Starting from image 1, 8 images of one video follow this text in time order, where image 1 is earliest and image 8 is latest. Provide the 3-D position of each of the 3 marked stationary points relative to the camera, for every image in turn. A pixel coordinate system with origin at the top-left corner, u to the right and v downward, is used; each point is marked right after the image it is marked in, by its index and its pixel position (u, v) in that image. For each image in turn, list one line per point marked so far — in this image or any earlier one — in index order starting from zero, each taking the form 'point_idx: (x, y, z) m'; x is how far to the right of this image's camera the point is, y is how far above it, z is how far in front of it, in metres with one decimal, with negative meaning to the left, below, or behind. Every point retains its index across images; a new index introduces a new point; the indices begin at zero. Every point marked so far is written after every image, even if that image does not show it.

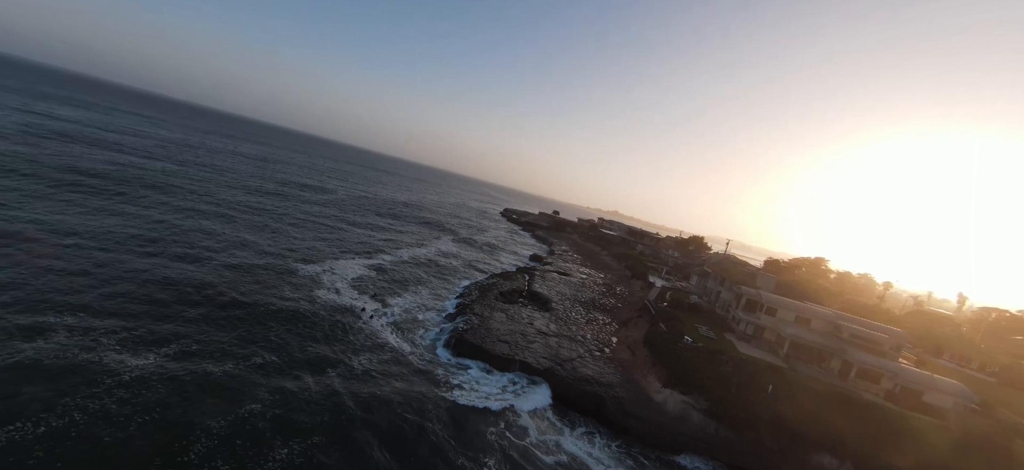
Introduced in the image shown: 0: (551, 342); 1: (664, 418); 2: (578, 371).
0: (+2.0, -5.0, +20.0) m
1: (+5.9, -6.8, +15.8) m
2: (+2.8, -5.7, +17.6) m
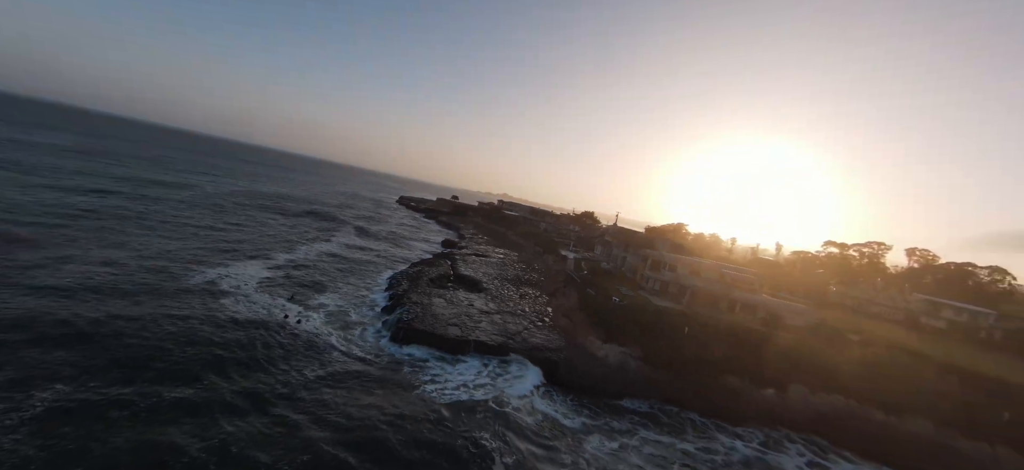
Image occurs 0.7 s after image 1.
0: (-0.8, -4.2, +21.2) m
1: (+4.2, -5.8, +18.3) m
2: (+0.7, -4.9, +19.2) m
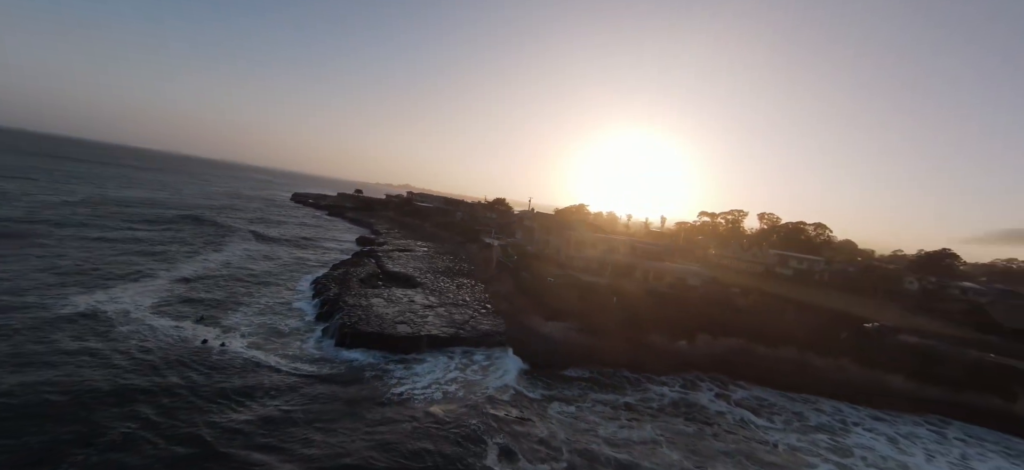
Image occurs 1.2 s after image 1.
0: (-3.6, -3.9, +21.6) m
1: (+2.0, -5.1, +20.1) m
2: (-1.7, -4.5, +20.1) m
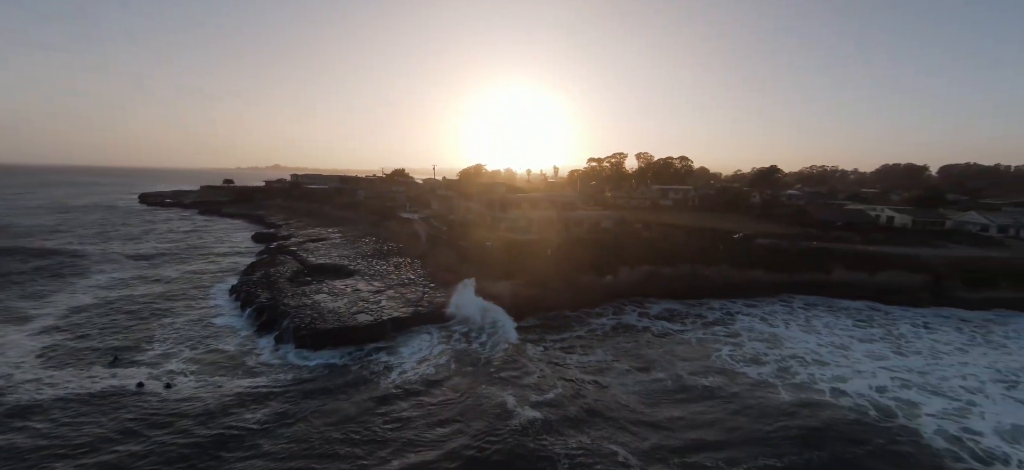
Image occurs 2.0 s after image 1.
0: (-6.3, -3.1, +22.0) m
1: (-0.3, -3.4, +22.0) m
2: (-3.9, -3.4, +21.0) m
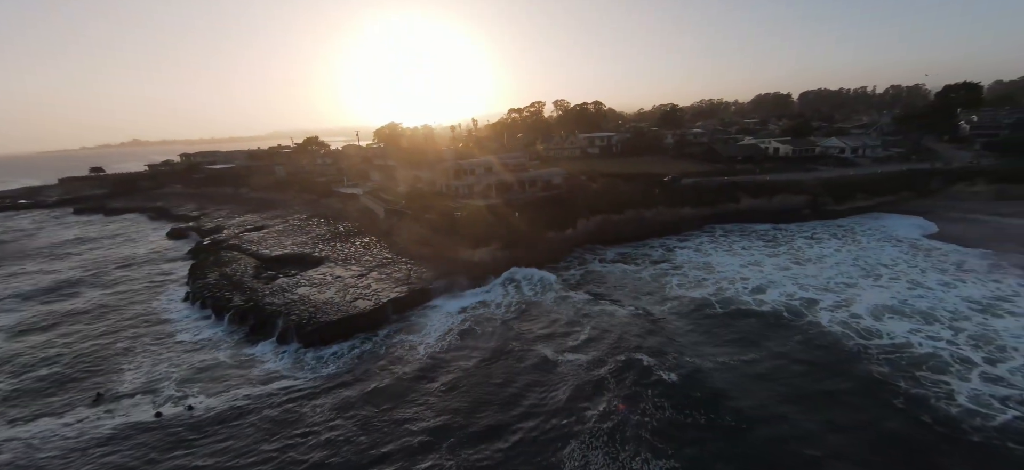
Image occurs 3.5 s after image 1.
0: (-7.2, -2.2, +22.3) m
1: (-1.4, -1.8, +23.6) m
2: (-4.7, -2.3, +21.9) m
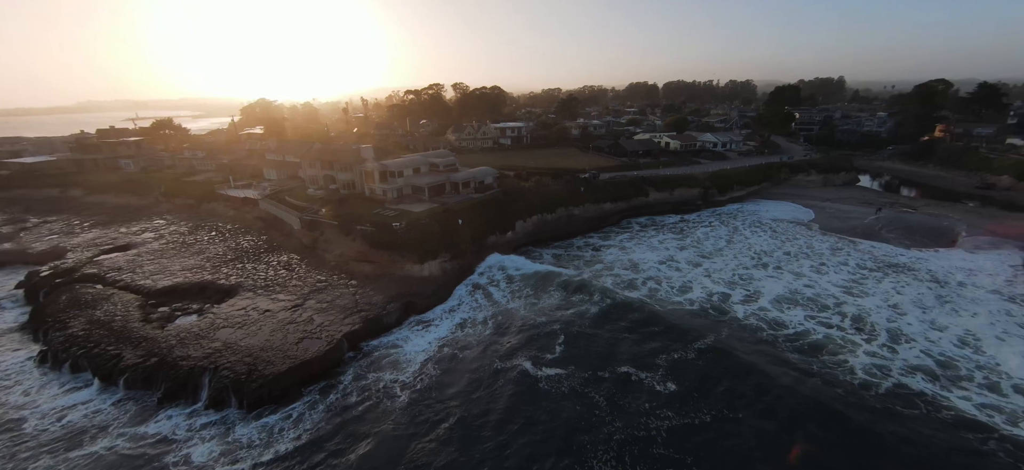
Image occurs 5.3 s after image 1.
0: (-9.1, -3.4, +19.6) m
1: (-3.9, -2.5, +22.4) m
2: (-6.6, -3.4, +19.9) m
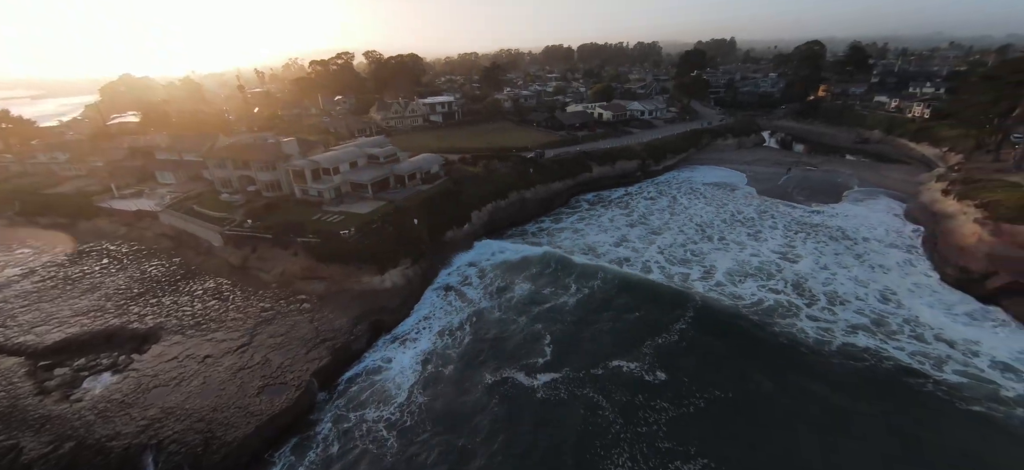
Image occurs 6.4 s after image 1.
0: (-9.8, -4.4, +17.0) m
1: (-5.3, -2.9, +20.5) m
2: (-7.3, -4.1, +17.7) m
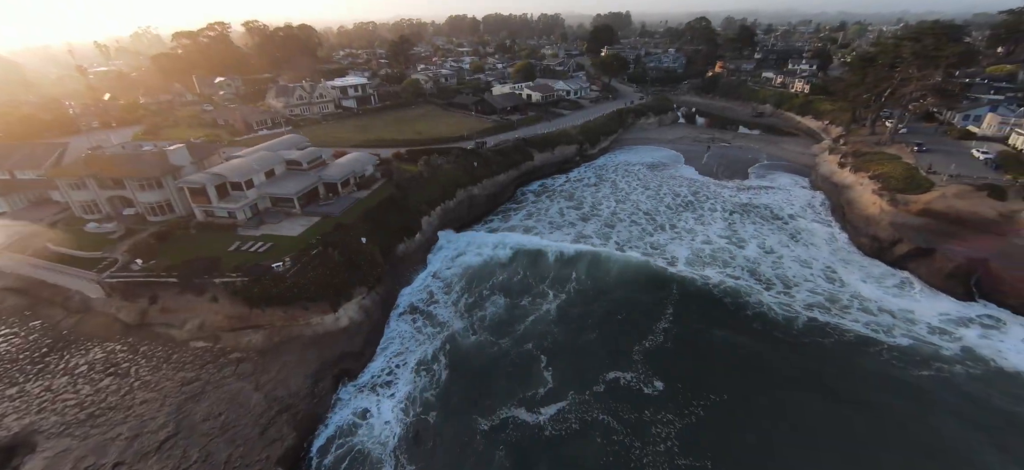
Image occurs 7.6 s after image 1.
0: (-9.6, -6.1, +13.2) m
1: (-6.1, -4.0, +17.5) m
2: (-7.4, -5.6, +14.4) m
